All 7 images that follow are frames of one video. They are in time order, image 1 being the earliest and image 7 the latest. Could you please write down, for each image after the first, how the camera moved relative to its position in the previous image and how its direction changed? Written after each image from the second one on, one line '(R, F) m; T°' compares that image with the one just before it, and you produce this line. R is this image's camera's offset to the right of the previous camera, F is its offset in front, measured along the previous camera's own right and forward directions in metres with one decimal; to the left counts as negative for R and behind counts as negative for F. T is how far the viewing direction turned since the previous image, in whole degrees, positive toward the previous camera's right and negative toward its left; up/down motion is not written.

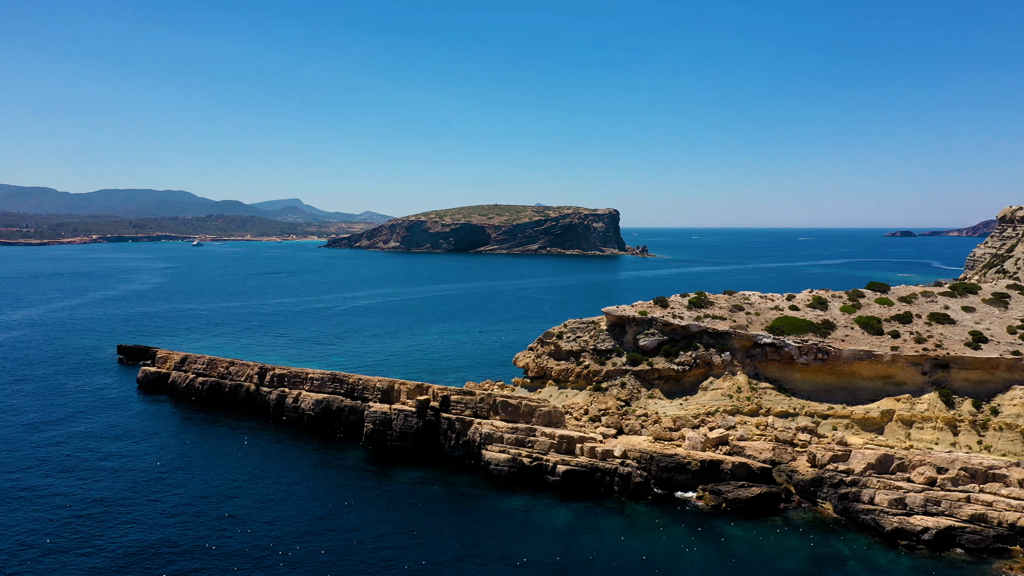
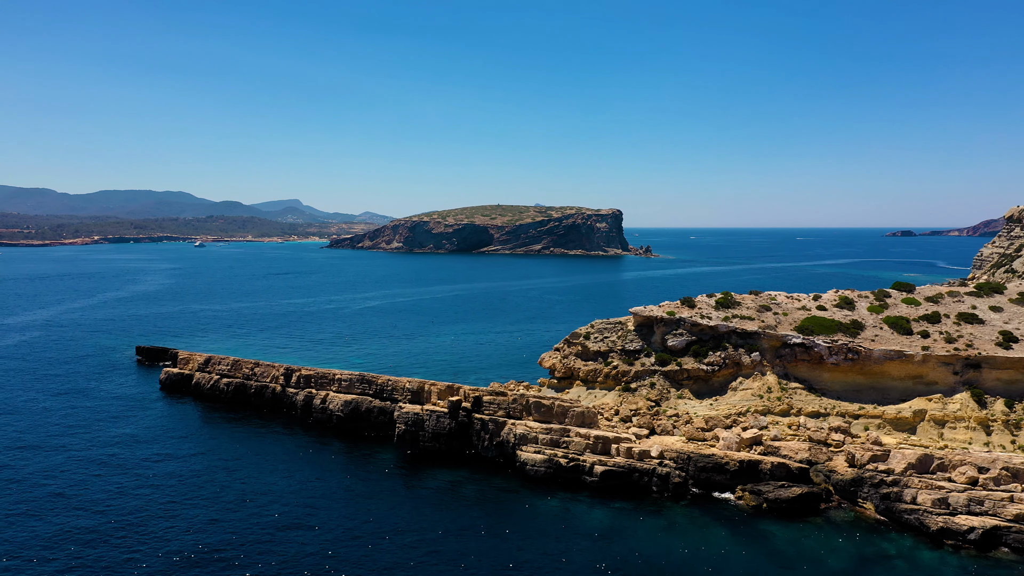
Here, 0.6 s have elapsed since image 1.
(-1.3, 0.0) m; 0°
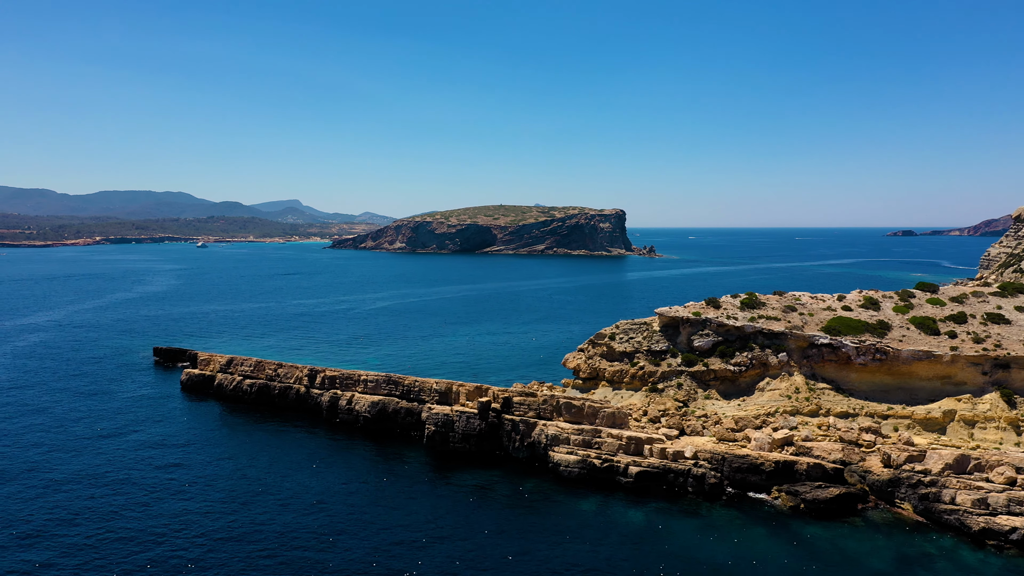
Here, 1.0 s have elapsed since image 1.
(-1.2, 0.0) m; 0°
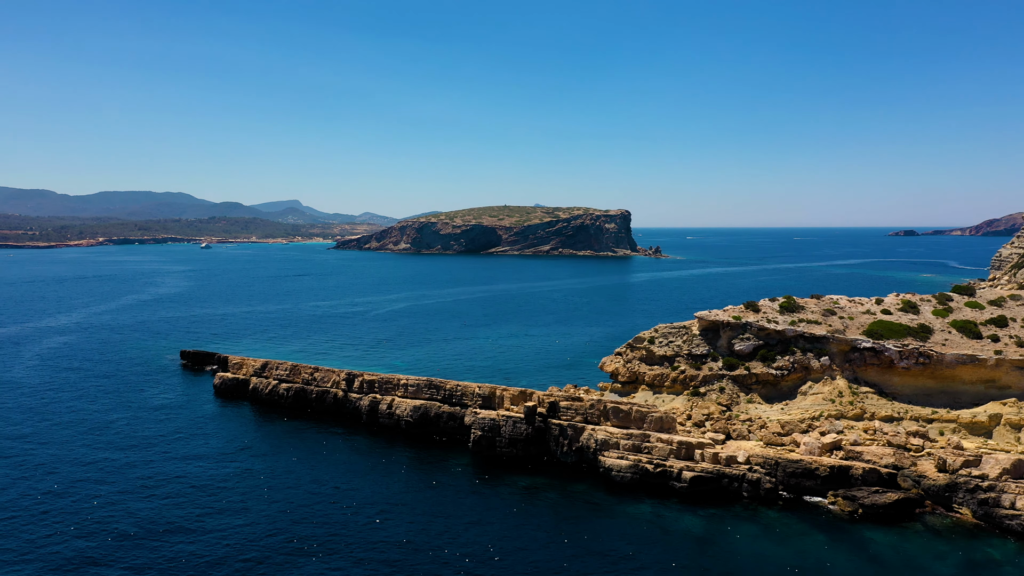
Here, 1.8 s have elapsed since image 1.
(-1.8, 0.0) m; 0°
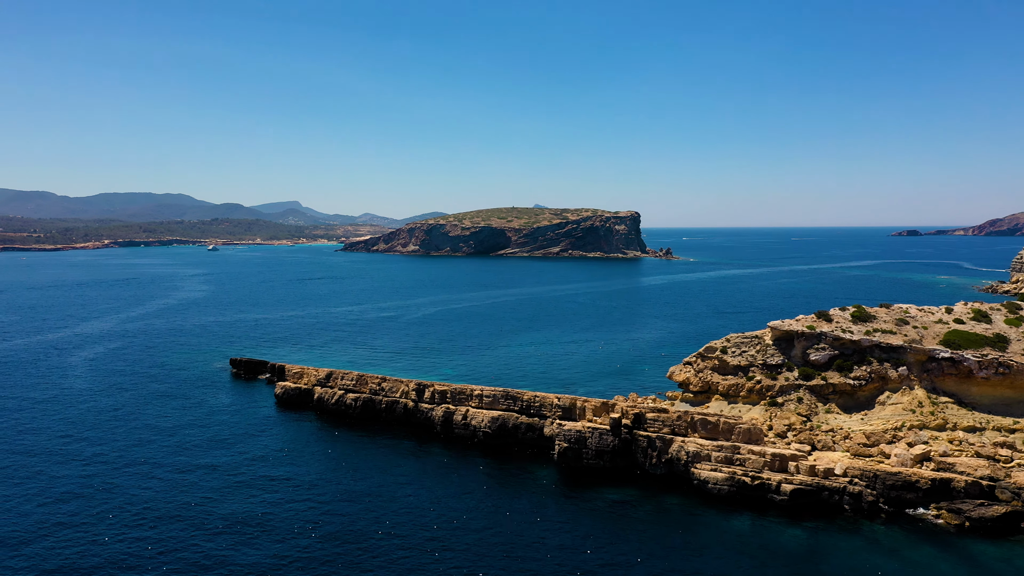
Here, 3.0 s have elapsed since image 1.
(-3.3, -0.1) m; 0°
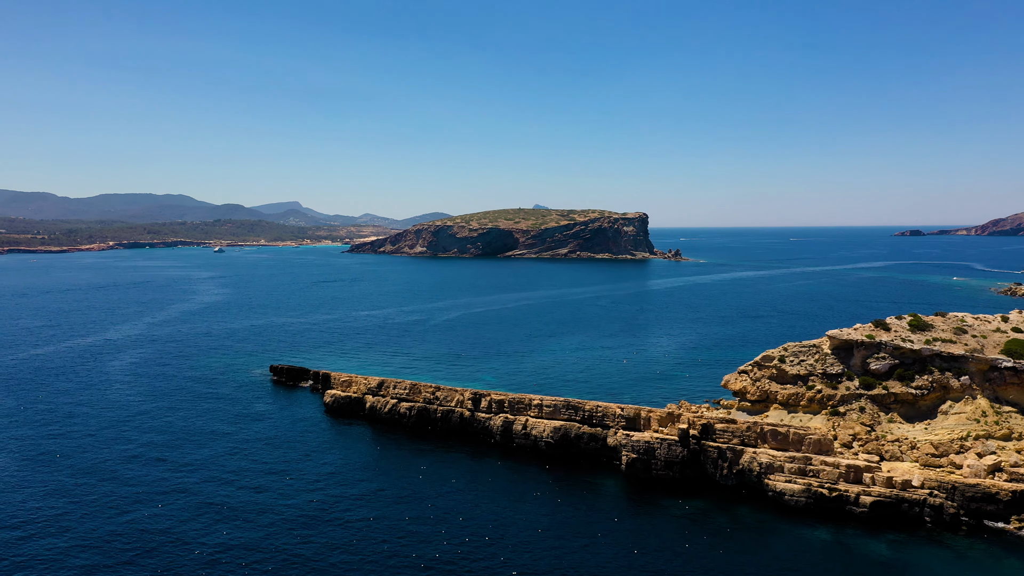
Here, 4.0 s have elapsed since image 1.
(-2.6, 0.0) m; 0°
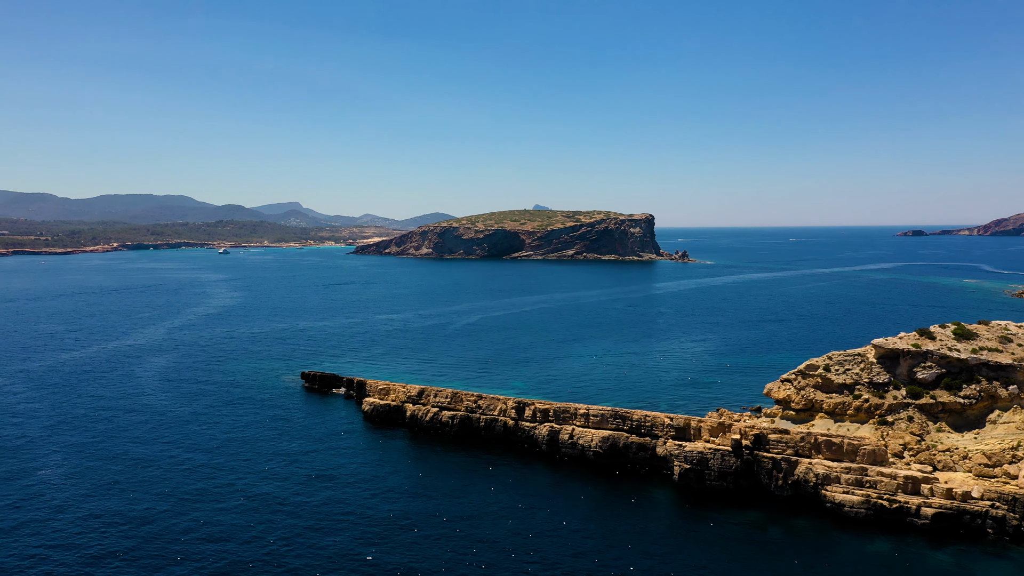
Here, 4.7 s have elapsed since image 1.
(-2.1, 0.0) m; 0°
